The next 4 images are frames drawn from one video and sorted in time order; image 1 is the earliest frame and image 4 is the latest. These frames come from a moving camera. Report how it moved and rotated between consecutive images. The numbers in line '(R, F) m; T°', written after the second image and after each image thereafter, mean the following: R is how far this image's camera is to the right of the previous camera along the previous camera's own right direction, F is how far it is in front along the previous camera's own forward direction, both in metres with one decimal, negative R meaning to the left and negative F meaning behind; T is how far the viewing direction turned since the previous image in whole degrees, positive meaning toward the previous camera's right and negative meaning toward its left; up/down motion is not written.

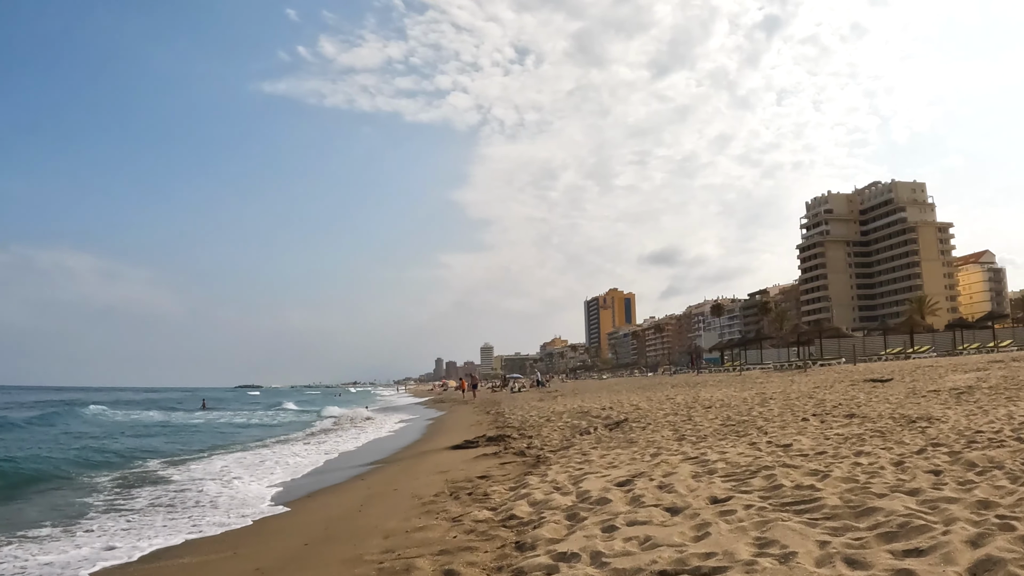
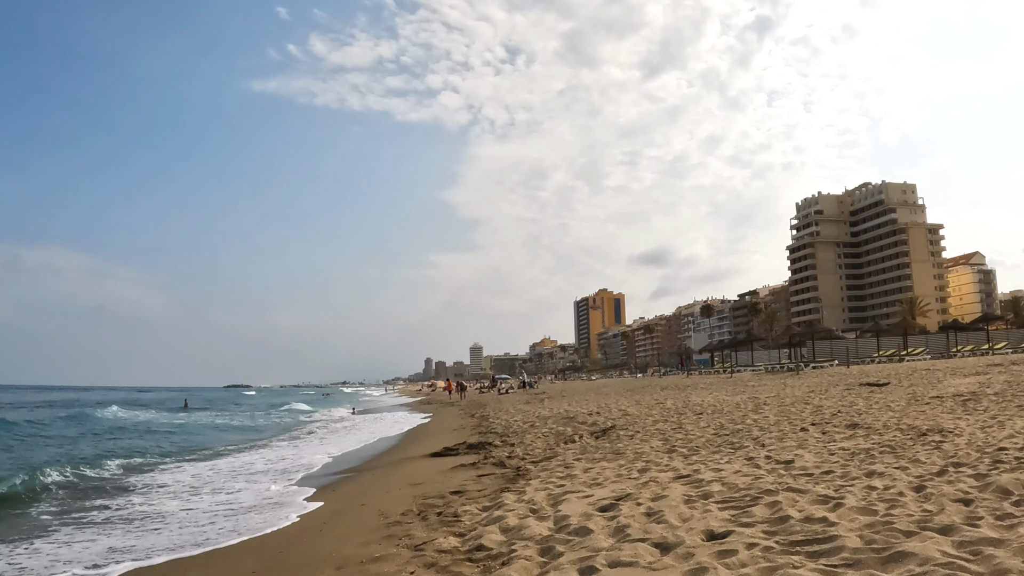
(+0.2, +0.7) m; +1°
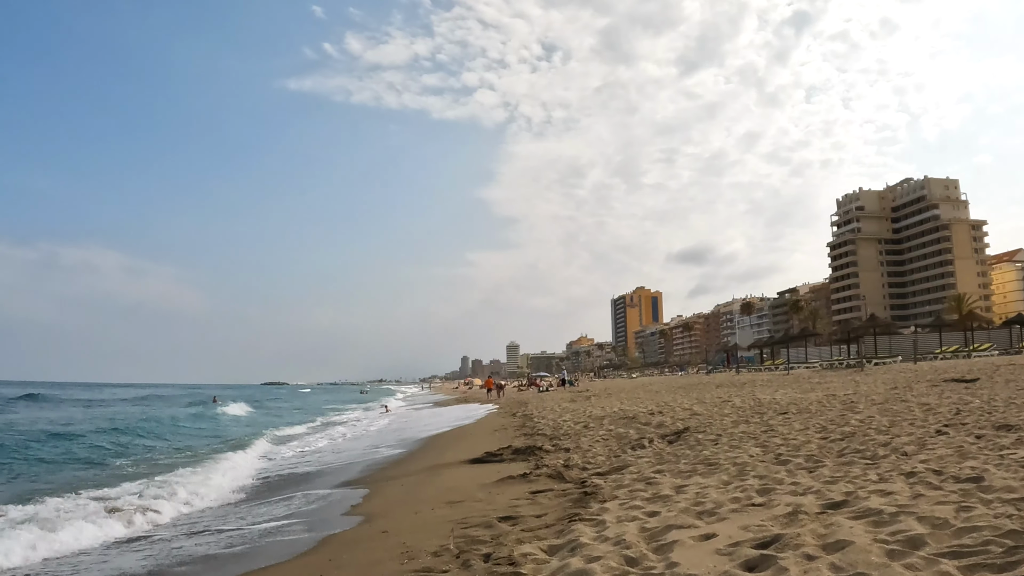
(-0.3, +1.8) m; -3°
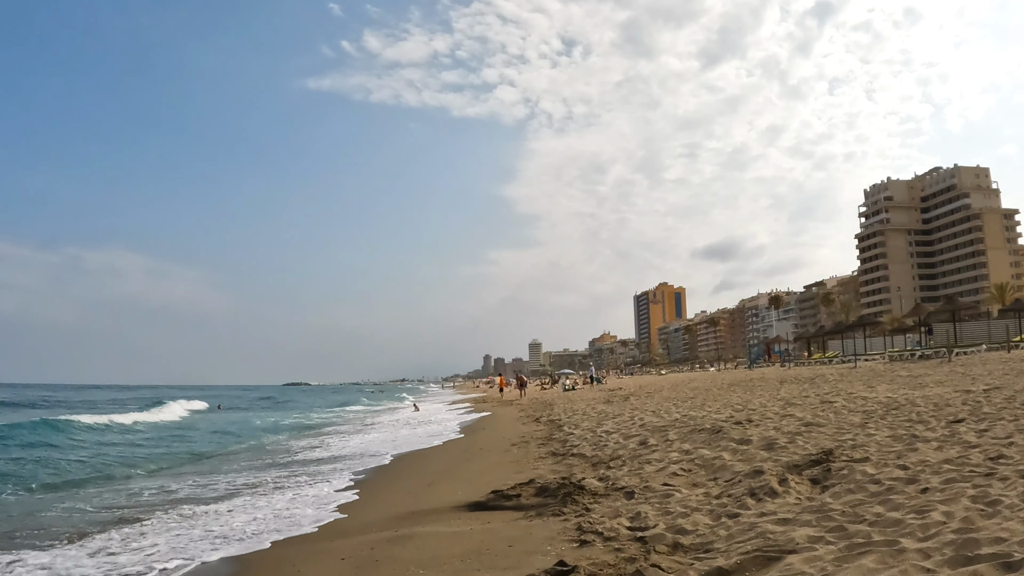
(0.0, +4.1) m; -2°
